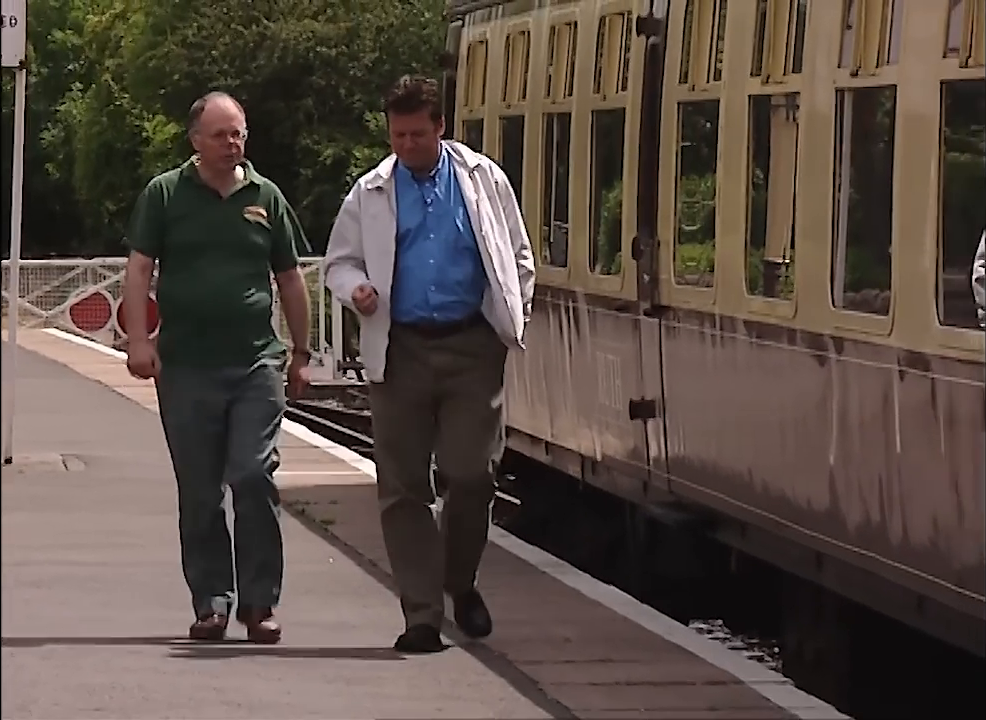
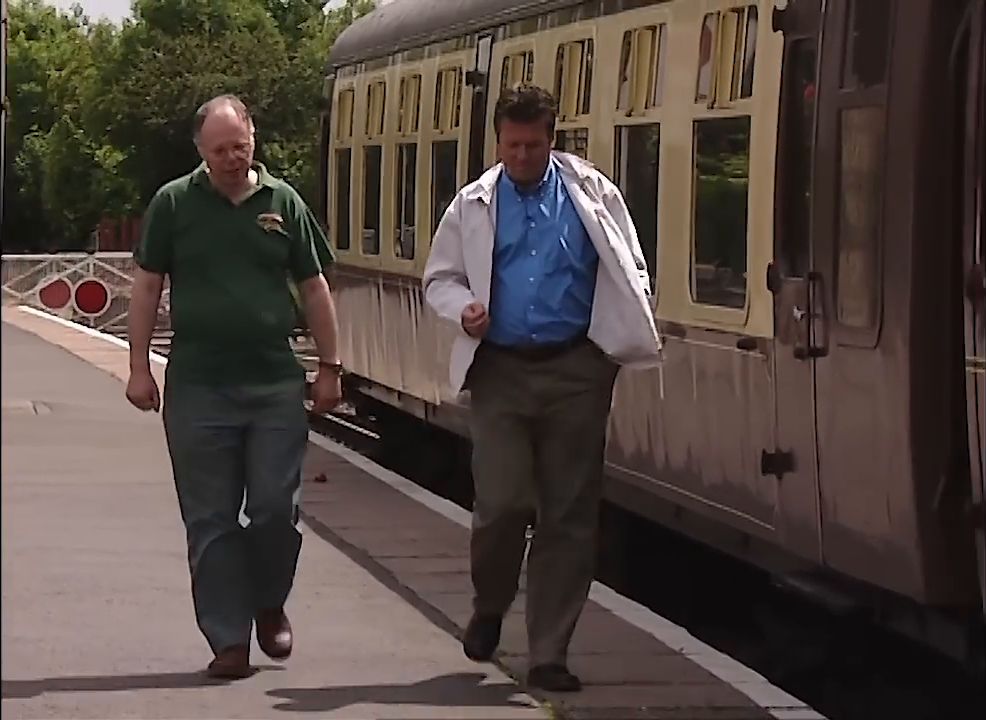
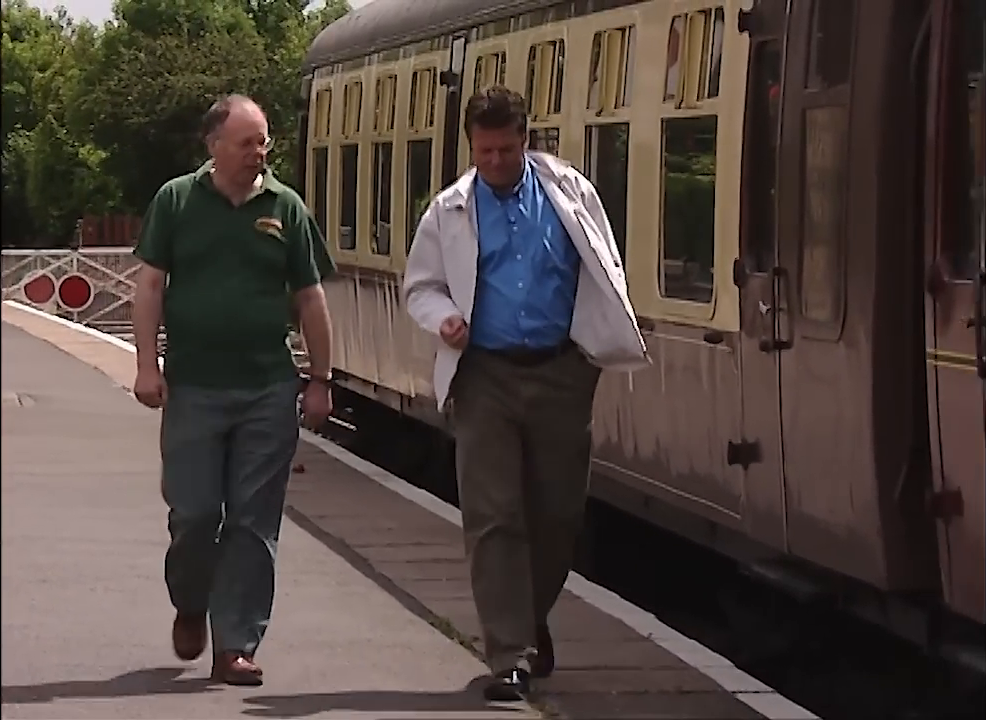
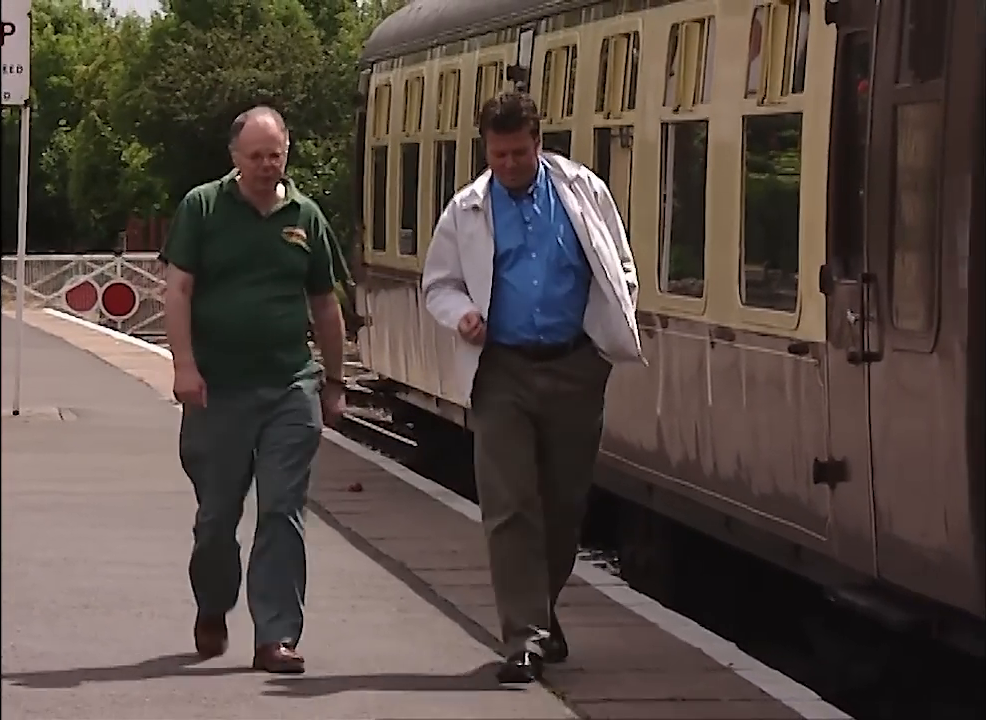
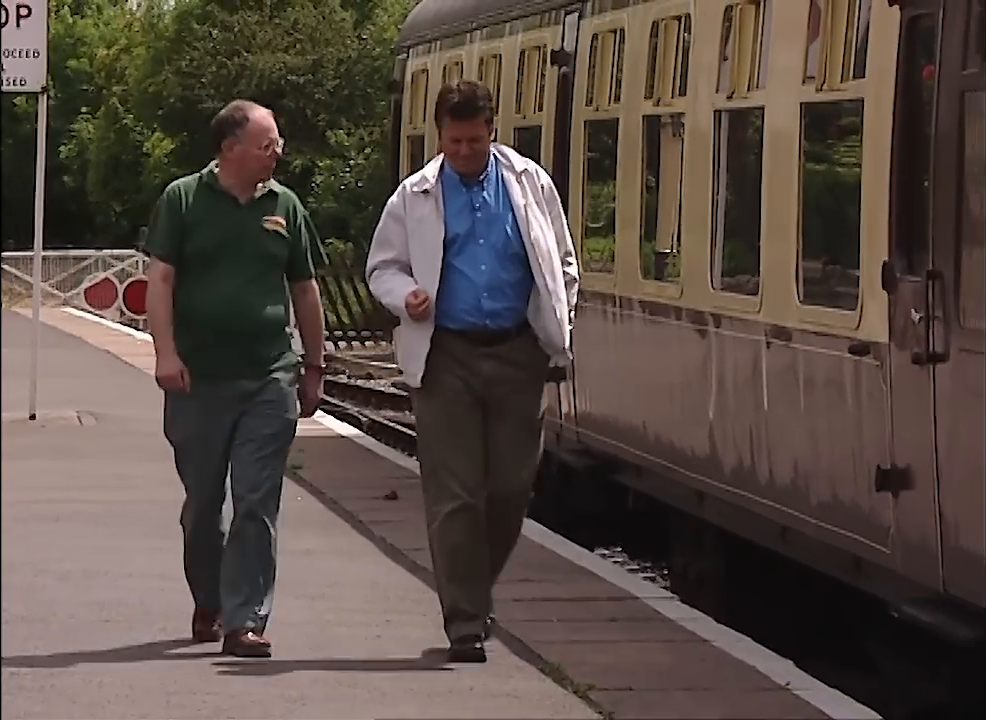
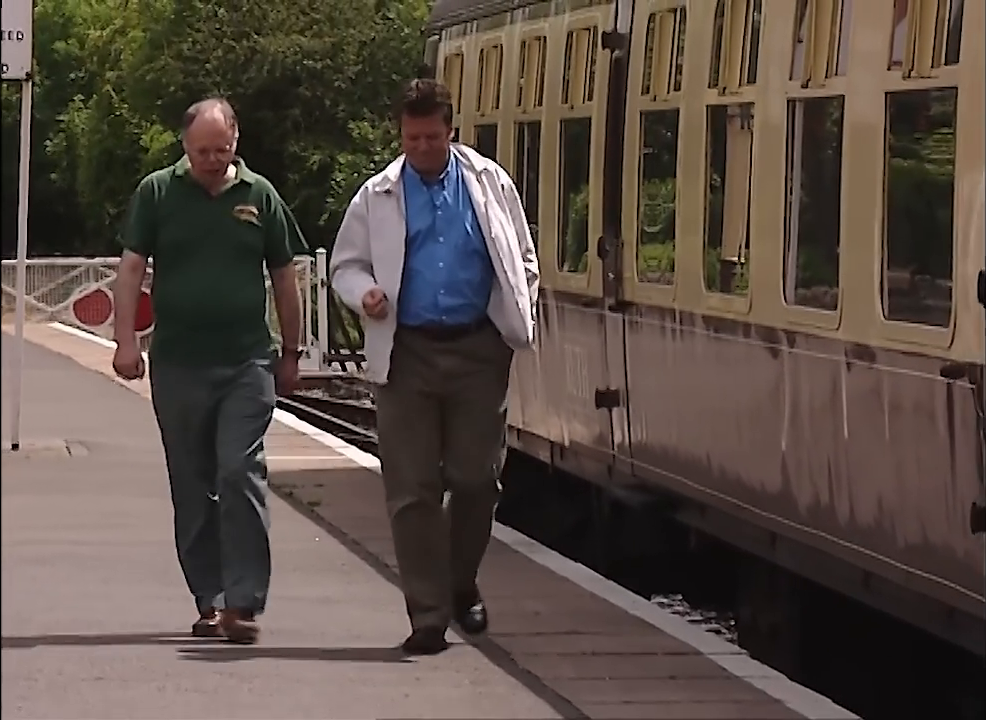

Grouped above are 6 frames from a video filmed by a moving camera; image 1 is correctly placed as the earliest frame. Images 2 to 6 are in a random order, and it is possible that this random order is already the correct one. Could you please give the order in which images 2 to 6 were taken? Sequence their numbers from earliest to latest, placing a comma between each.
6, 5, 4, 2, 3
